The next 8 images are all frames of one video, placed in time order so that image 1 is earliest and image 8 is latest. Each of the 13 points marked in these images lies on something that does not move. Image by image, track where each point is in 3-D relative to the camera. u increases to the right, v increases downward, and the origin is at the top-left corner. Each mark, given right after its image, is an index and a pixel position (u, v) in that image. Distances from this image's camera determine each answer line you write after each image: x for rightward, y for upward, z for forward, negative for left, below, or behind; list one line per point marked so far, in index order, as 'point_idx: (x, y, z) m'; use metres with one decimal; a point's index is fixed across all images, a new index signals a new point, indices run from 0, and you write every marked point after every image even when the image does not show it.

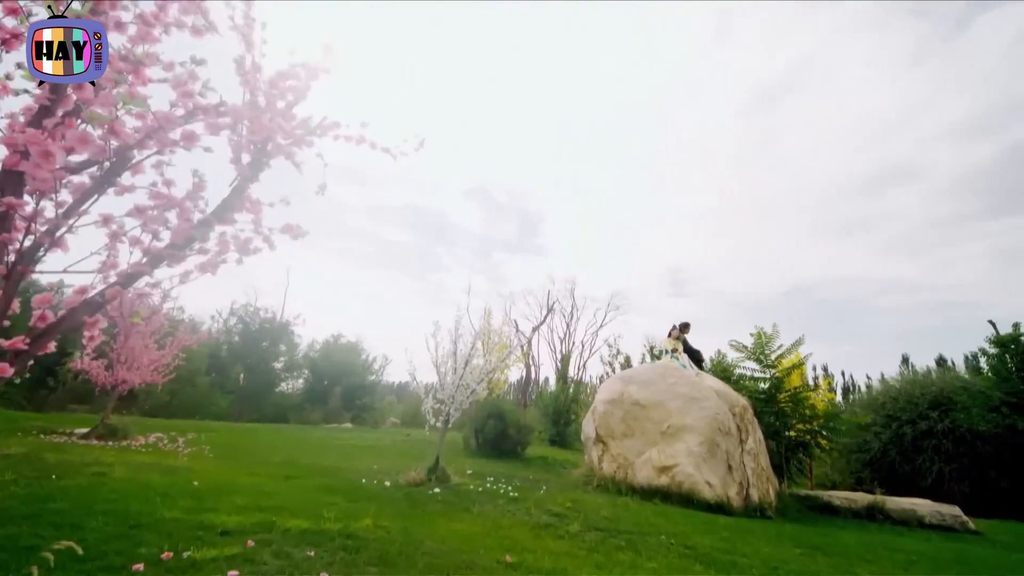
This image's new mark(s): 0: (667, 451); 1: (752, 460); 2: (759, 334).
0: (+4.2, -4.5, +10.8) m
1: (+6.9, -4.9, +11.3) m
2: (+8.8, -1.5, +14.1) m
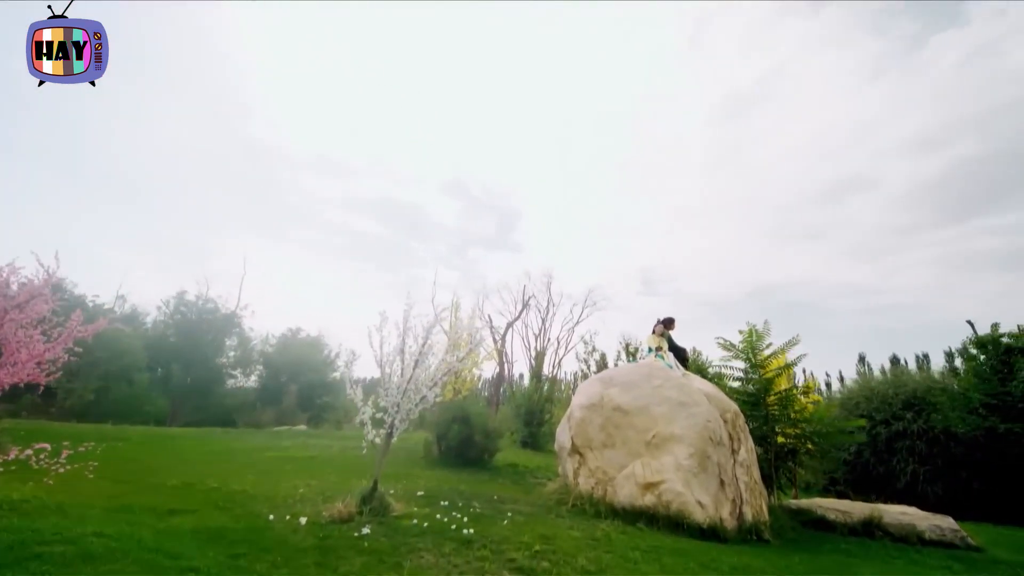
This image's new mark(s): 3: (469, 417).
0: (+3.3, -4.2, +9.4) m
1: (+5.9, -4.7, +10.1) m
2: (+7.8, -1.3, +12.9) m
3: (-1.7, -4.9, +14.8) m
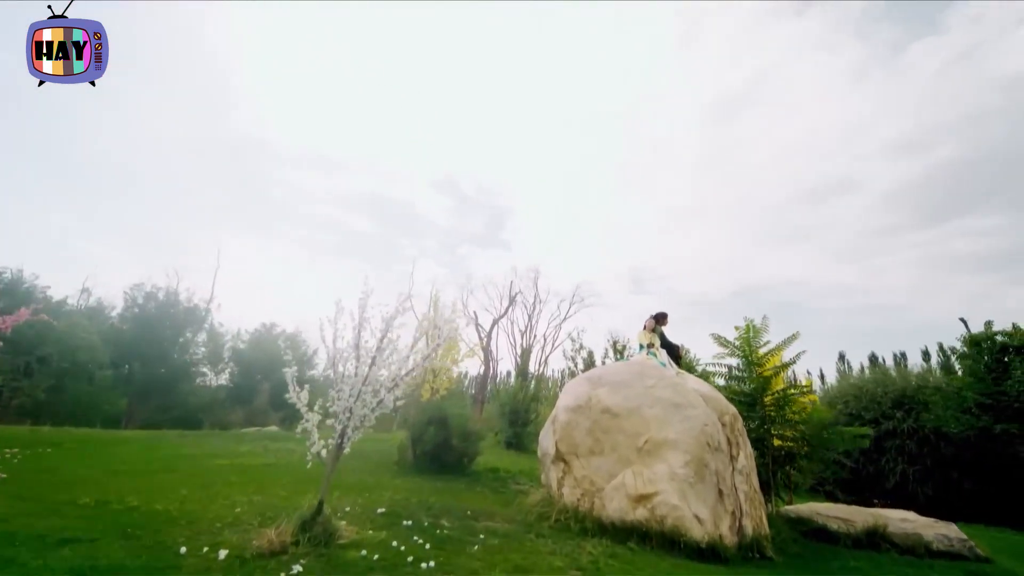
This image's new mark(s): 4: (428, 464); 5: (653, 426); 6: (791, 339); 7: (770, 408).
0: (+2.8, -4.0, +8.4) m
1: (+5.4, -4.5, +9.2) m
2: (+7.2, -1.1, +12.1) m
3: (-2.4, -4.6, +13.7) m
4: (-2.9, -5.9, +13.4) m
5: (+3.2, -3.1, +9.0) m
6: (+8.9, -1.6, +12.6) m
7: (+7.9, -3.7, +12.2) m
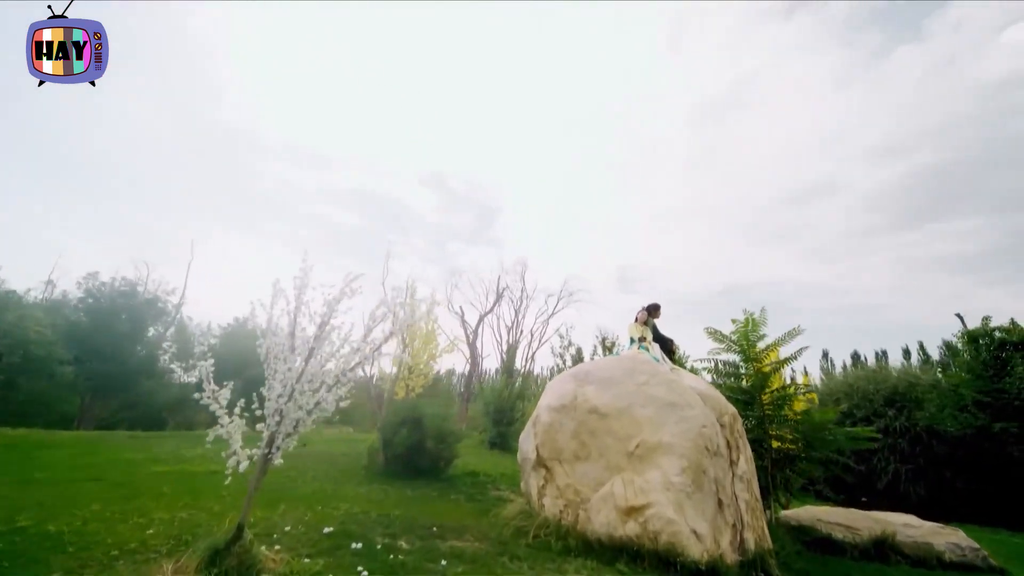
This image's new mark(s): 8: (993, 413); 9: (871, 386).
0: (+2.3, -3.7, +7.5) m
1: (+4.9, -4.2, +8.3) m
2: (+6.6, -0.8, +11.2) m
3: (-3.0, -4.2, +12.6) m
4: (-3.5, -5.6, +12.3) m
5: (+2.7, -2.8, +8.0) m
6: (+8.3, -1.3, +11.8) m
7: (+7.3, -3.4, +11.4) m
8: (+21.5, -5.6, +17.7) m
9: (+17.7, -4.9, +19.6) m
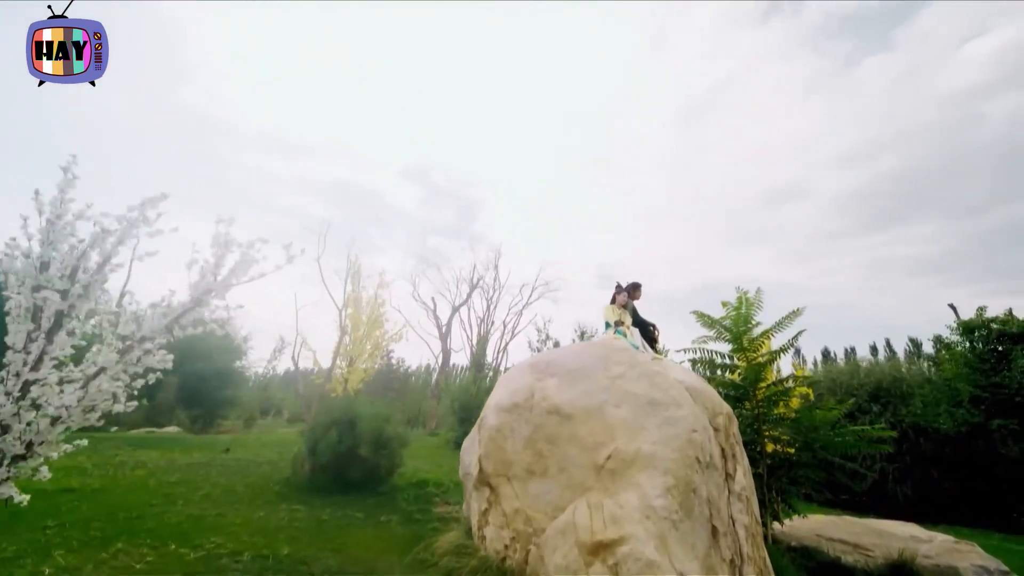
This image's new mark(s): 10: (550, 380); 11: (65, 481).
0: (+1.3, -3.1, +5.6) m
1: (+3.8, -3.6, +6.5) m
2: (+5.5, -0.2, +9.4) m
3: (-4.2, -3.6, +10.4) m
4: (-4.7, -4.9, +10.1) m
5: (+1.7, -2.3, +6.2) m
6: (+7.1, -0.8, +10.1) m
7: (+6.1, -2.9, +9.7) m
8: (+19.9, -5.1, +16.7) m
9: (+16.1, -4.3, +18.5) m
10: (+0.7, -1.6, +7.0) m
11: (-9.4, -4.0, +8.2) m
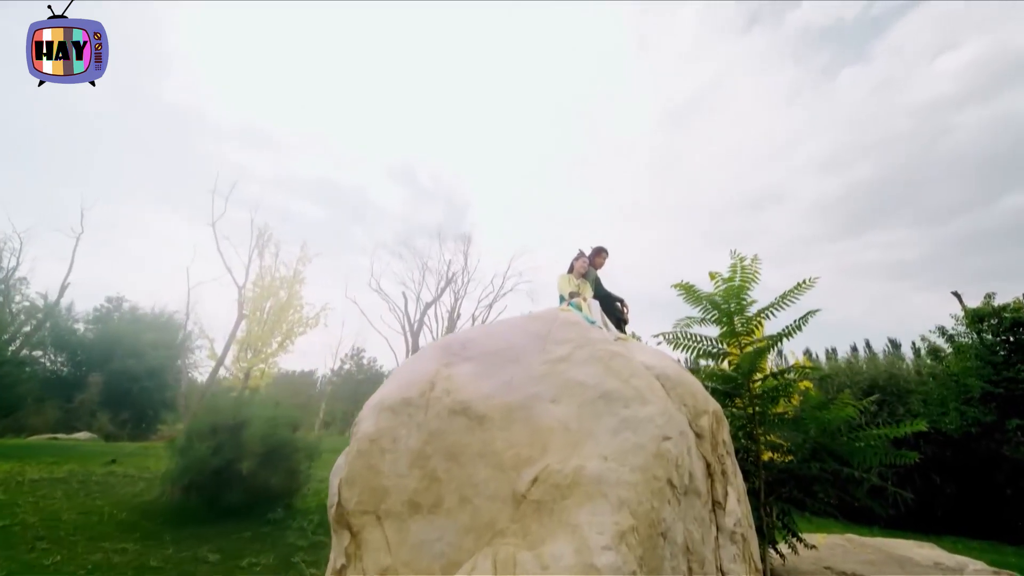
0: (+0.1, -2.4, +3.4) m
1: (+2.6, -3.0, +4.4) m
2: (+4.1, +0.4, +7.4) m
3: (-5.6, -2.9, +8.1) m
4: (-6.1, -4.2, +7.8) m
5: (+0.4, -1.6, +4.0) m
6: (+5.7, -0.1, +8.1) m
7: (+4.7, -2.2, +7.7) m
8: (+18.4, -4.5, +15.1) m
9: (+14.5, -3.8, +16.7) m
10: (-0.6, -0.9, +4.8) m
11: (-10.8, -3.3, +5.7) m
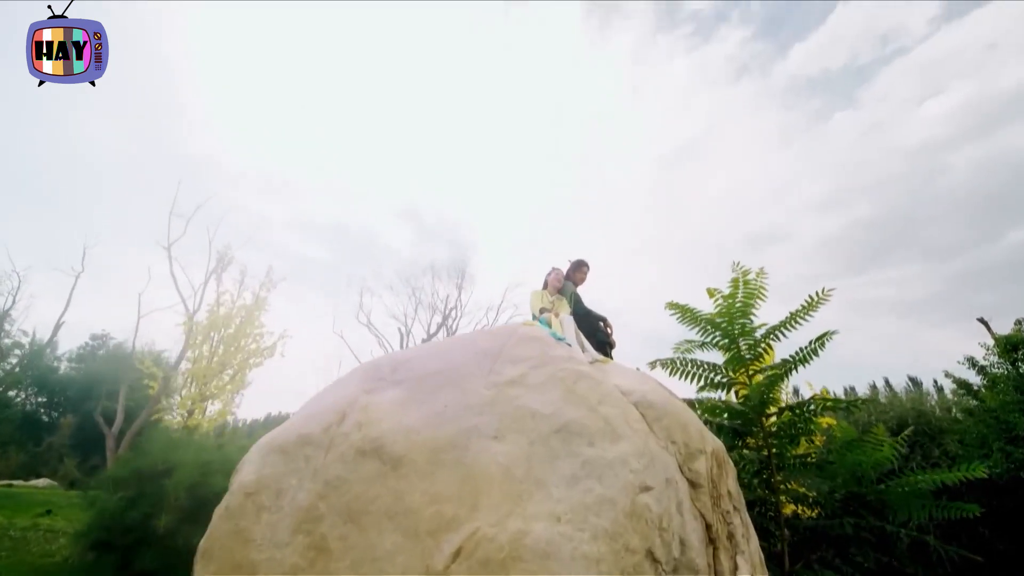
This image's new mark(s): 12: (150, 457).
0: (-0.5, -2.3, +2.2) m
1: (+2.0, -2.9, +3.1) m
2: (+3.6, +0.2, +6.4) m
3: (-6.1, -3.3, +6.9) m
4: (-6.6, -4.6, +6.5) m
5: (-0.2, -1.5, +2.9) m
6: (+5.2, -0.5, +7.1) m
7: (+4.2, -2.5, +6.4) m
8: (+18.0, -5.4, +13.4) m
9: (+14.1, -4.8, +15.1) m
10: (-1.2, -1.0, +3.8) m
11: (-11.3, -3.5, +4.6) m
12: (-6.6, -3.0, +7.2) m
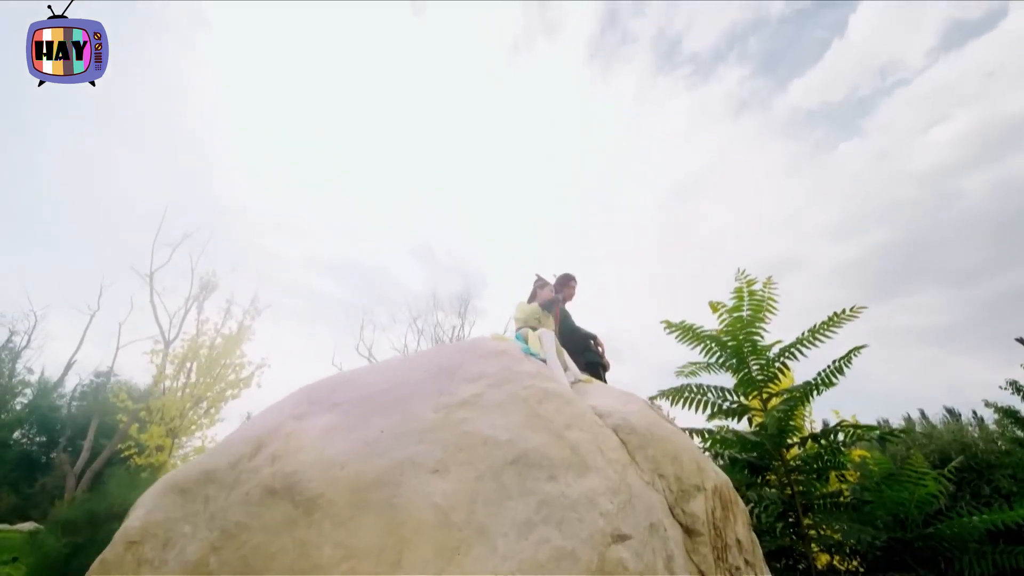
0: (-0.9, -2.2, +1.5) m
1: (+1.6, -2.9, +2.3) m
2: (+3.3, 0.0, +5.8) m
3: (-6.4, -3.7, +6.3) m
4: (-6.8, -4.9, +5.8) m
5: (-0.5, -1.5, +2.3) m
6: (+4.9, -0.7, +6.3) m
7: (+4.0, -2.7, +5.5) m
8: (+18.0, -5.9, +11.8) m
9: (+14.2, -5.5, +13.7) m
10: (-1.5, -1.0, +3.2) m
11: (-11.6, -3.8, +4.1) m
12: (-6.8, -3.4, +6.6) m
